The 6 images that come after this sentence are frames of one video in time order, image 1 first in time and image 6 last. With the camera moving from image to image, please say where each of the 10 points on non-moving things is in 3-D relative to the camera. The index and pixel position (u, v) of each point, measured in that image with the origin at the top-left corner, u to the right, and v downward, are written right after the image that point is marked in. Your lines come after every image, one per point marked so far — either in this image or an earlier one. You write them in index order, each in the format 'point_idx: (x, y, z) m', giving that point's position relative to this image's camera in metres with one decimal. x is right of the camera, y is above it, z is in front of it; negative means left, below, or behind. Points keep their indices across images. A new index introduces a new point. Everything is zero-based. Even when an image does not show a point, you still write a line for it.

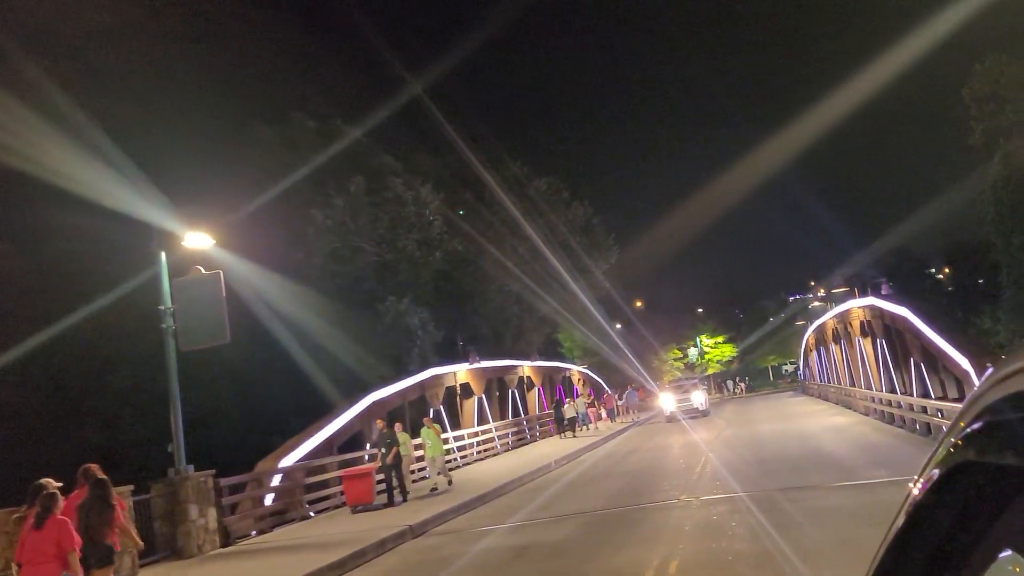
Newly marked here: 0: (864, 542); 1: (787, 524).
0: (+2.7, -2.0, +6.9) m
1: (+2.5, -2.1, +7.9) m
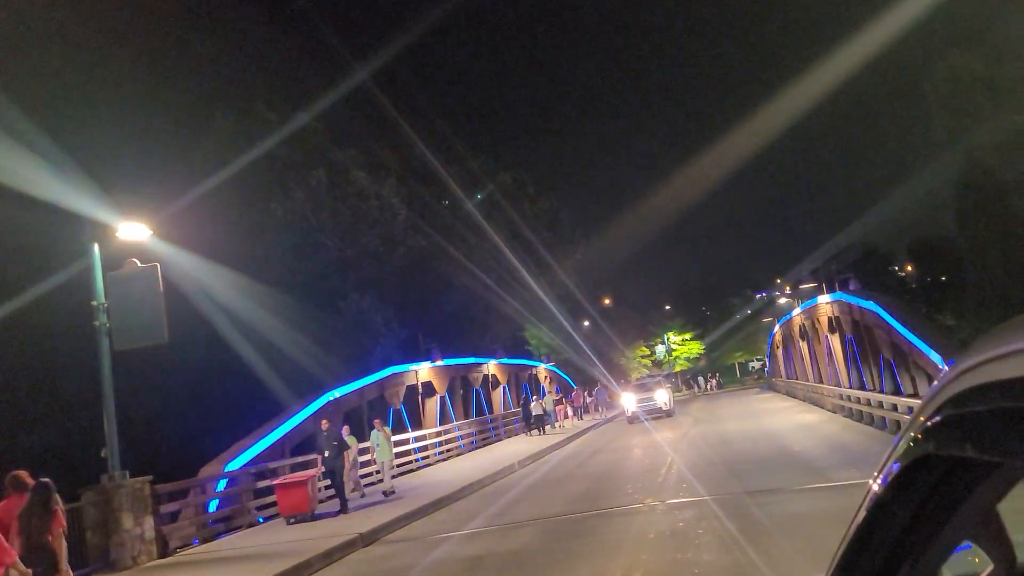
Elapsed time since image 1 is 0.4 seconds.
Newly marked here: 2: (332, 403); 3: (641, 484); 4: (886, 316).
0: (+2.4, -1.9, +6.4) m
1: (+2.1, -2.1, +7.5) m
2: (-3.1, -2.0, +15.2) m
3: (+1.7, -2.6, +11.5) m
4: (+7.7, -0.5, +17.8) m
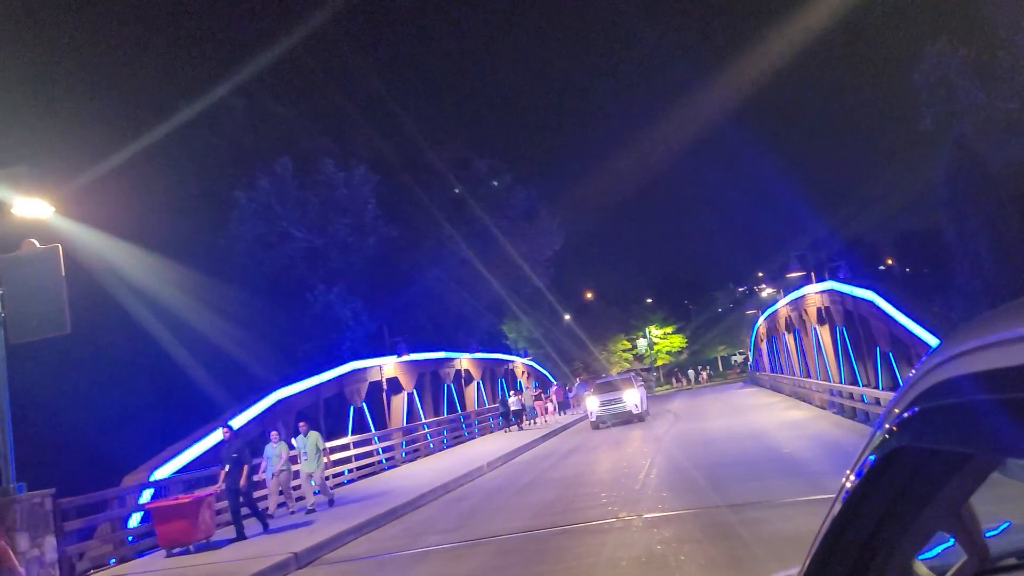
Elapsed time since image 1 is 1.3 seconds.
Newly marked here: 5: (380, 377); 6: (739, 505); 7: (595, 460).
0: (+2.0, -1.8, +5.3) m
1: (+1.7, -1.9, +6.3) m
2: (-3.6, -1.8, +13.9) m
3: (+1.2, -2.4, +10.4) m
4: (+7.1, -0.3, +16.7) m
5: (-2.8, -1.9, +18.8) m
6: (+2.1, -2.1, +8.4) m
7: (+1.3, -2.8, +14.2) m
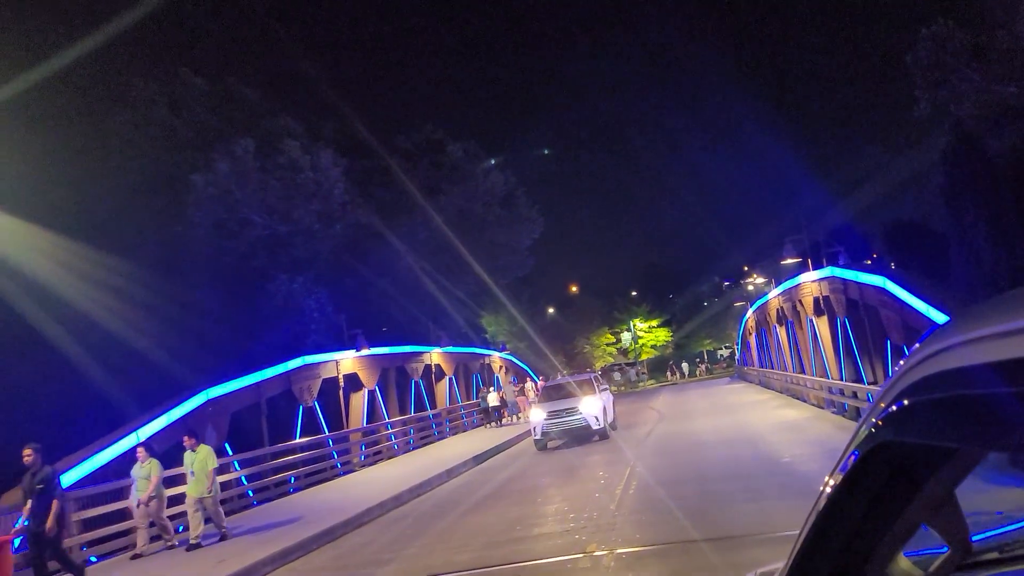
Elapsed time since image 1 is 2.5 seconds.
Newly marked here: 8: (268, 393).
0: (+1.6, -1.6, +3.7) m
1: (+1.3, -1.8, +4.7) m
2: (-4.2, -1.6, +12.2) m
3: (+0.7, -2.2, +8.8) m
4: (+6.5, -0.1, +15.2) m
5: (-3.4, -1.7, +17.1) m
6: (+1.7, -1.9, +6.8) m
7: (+0.8, -2.5, +12.6) m
8: (-4.0, -1.7, +14.4) m
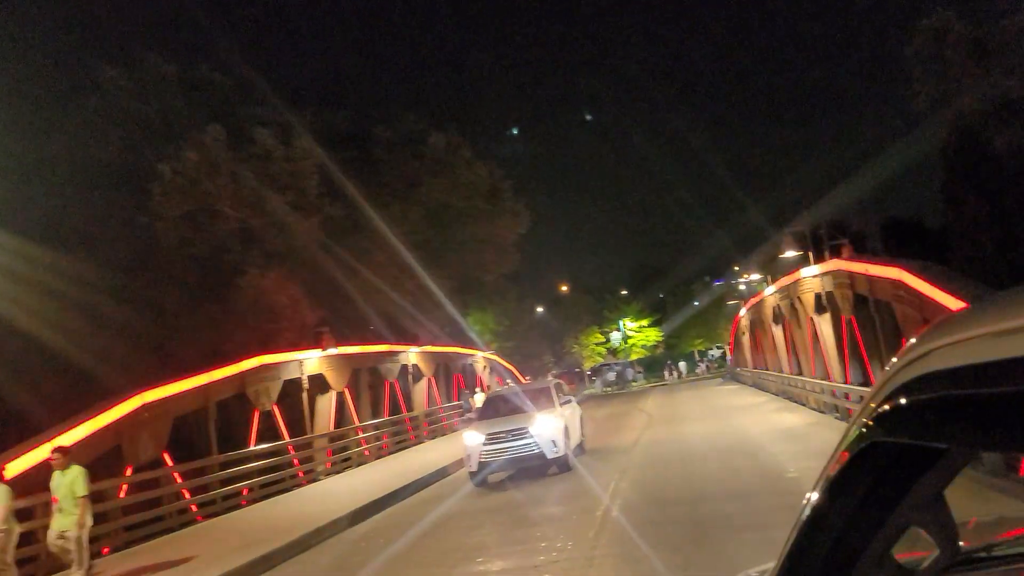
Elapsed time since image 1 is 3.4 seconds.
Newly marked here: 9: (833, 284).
0: (+1.4, -1.5, +2.4) m
1: (+1.0, -1.7, +3.5) m
2: (-4.5, -1.5, +10.9) m
3: (+0.4, -2.1, +7.5) m
4: (+6.1, 0.0, +14.0) m
5: (-3.8, -1.5, +15.9) m
6: (+1.4, -1.8, +5.6) m
7: (+0.4, -2.4, +11.3) m
8: (-4.4, -1.6, +13.1) m
9: (+6.5, 0.0, +18.2) m
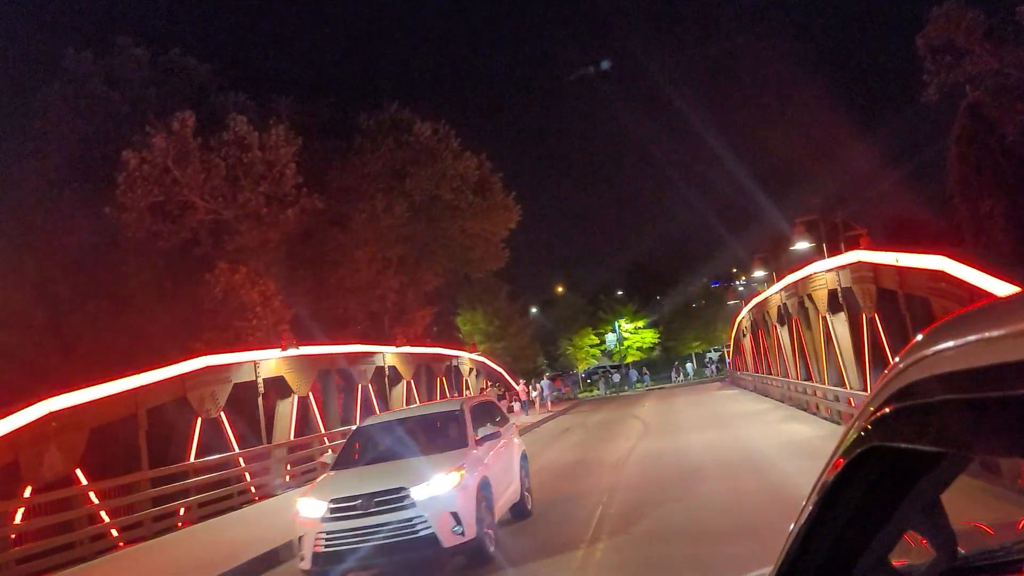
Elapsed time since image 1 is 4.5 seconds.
0: (+1.1, -1.4, +0.8) m
1: (+0.7, -1.6, +1.9) m
2: (-4.8, -1.4, +9.3) m
3: (+0.1, -2.0, +5.9) m
4: (+5.8, +0.1, +12.5) m
5: (-4.2, -1.4, +14.3) m
6: (+1.1, -1.7, +4.0) m
7: (+0.1, -2.3, +9.7) m
8: (-4.7, -1.5, +11.5) m
9: (+6.2, +0.1, +16.6) m
